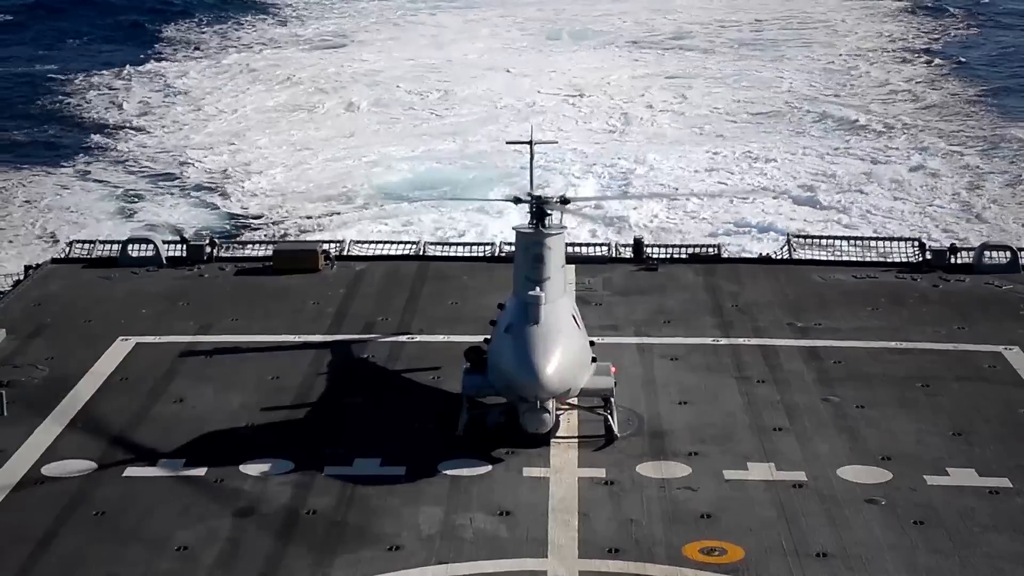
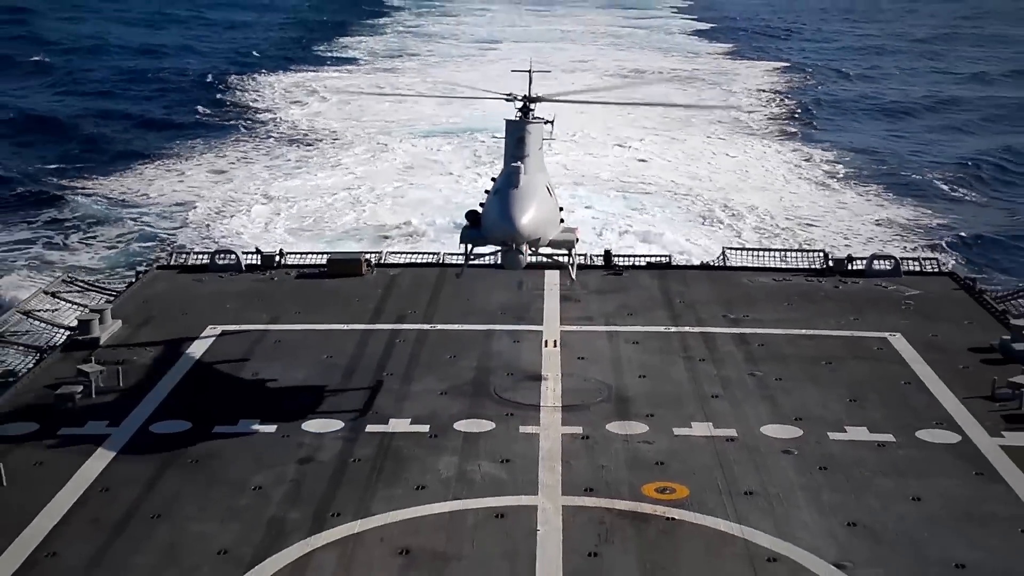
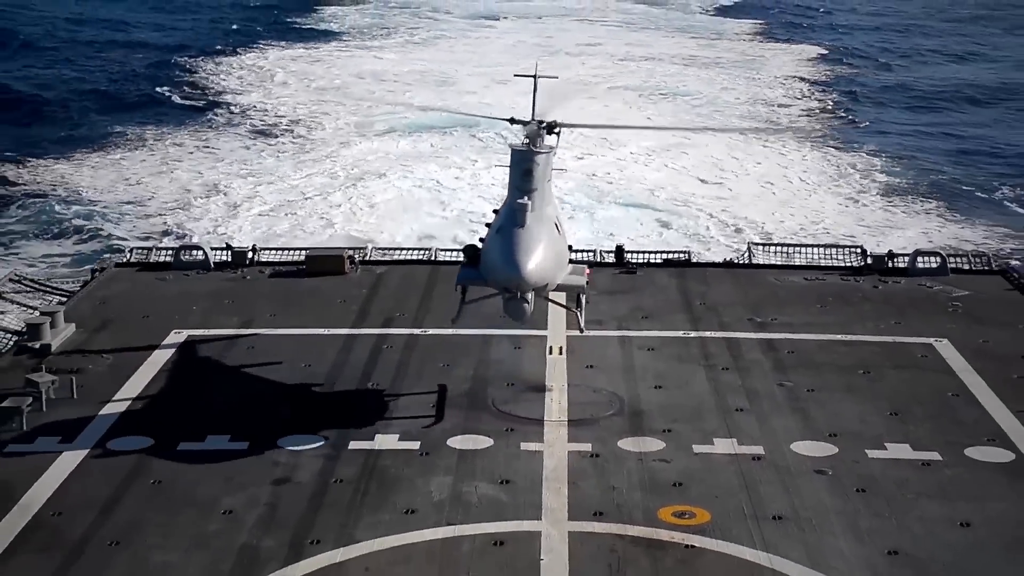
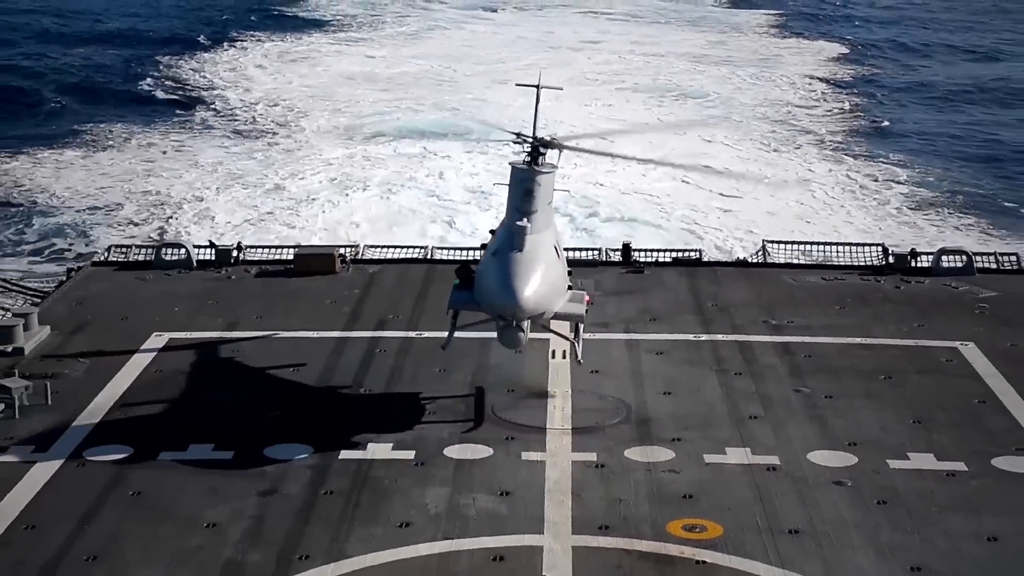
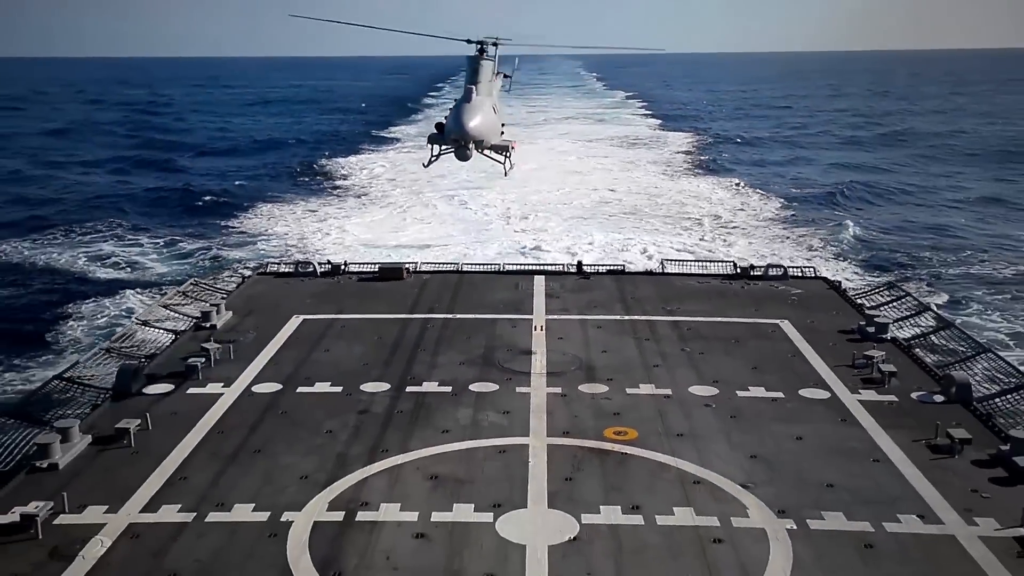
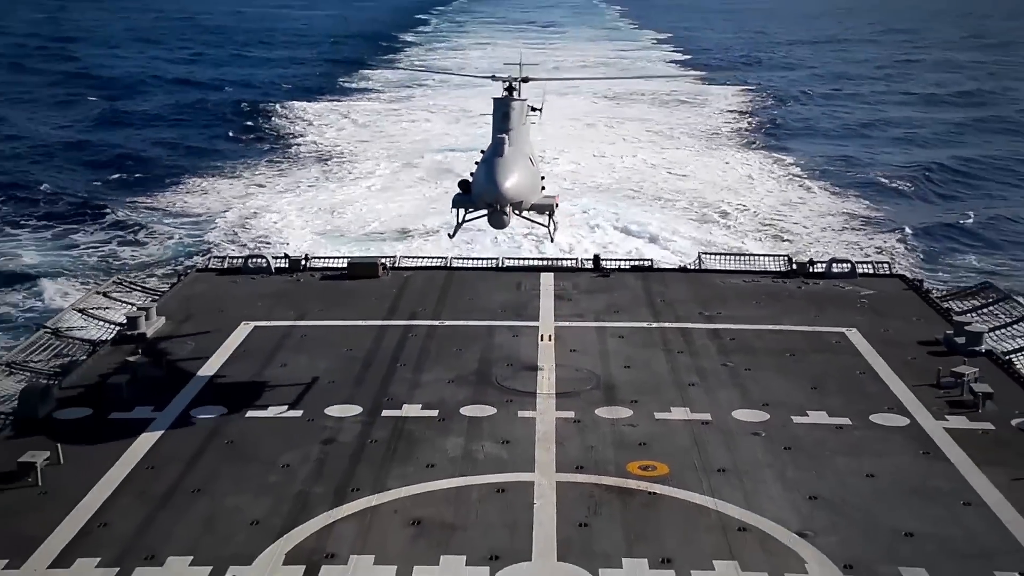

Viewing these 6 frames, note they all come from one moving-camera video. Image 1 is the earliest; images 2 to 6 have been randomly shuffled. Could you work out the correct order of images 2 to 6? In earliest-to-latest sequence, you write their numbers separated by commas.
4, 3, 2, 6, 5
